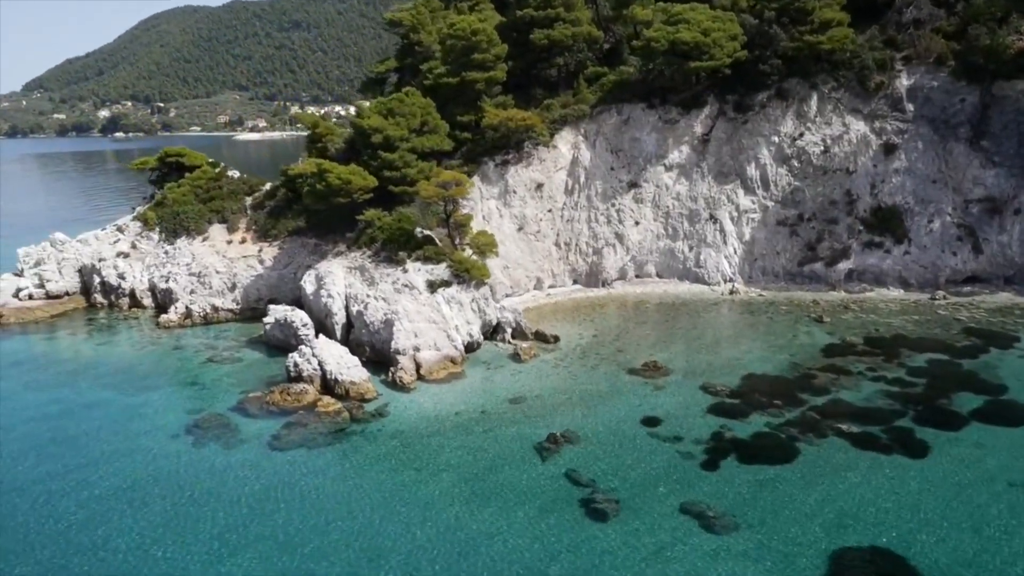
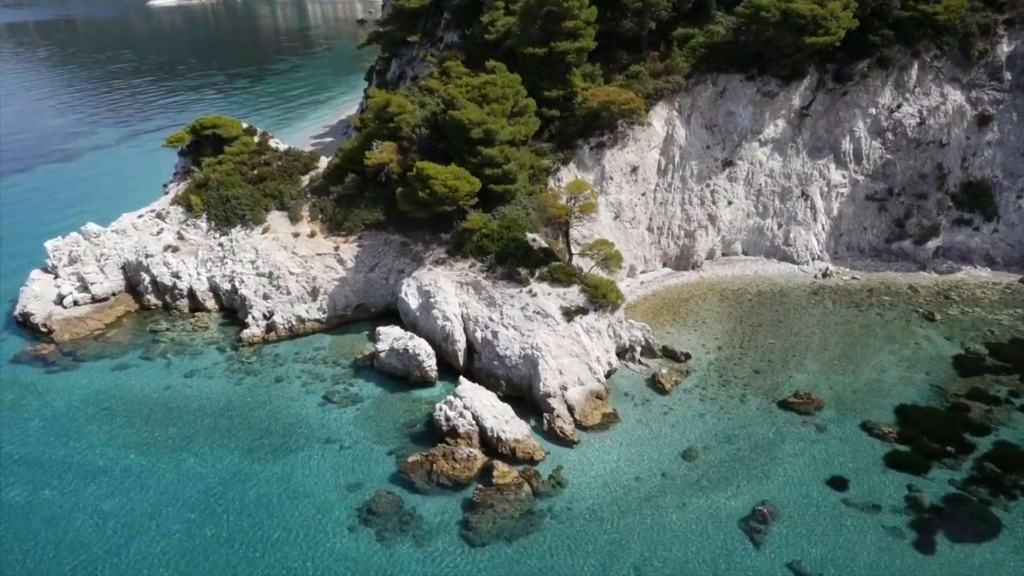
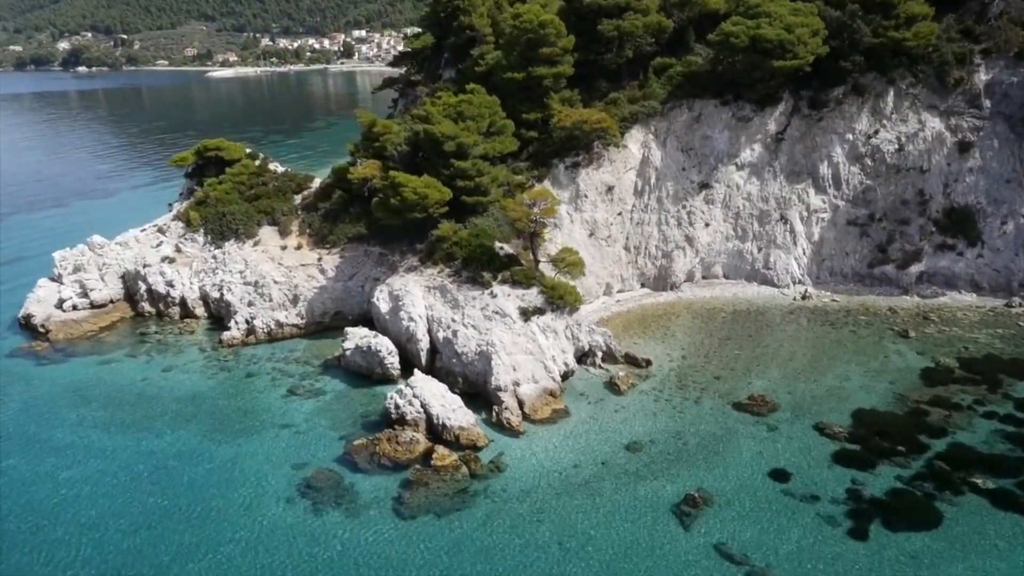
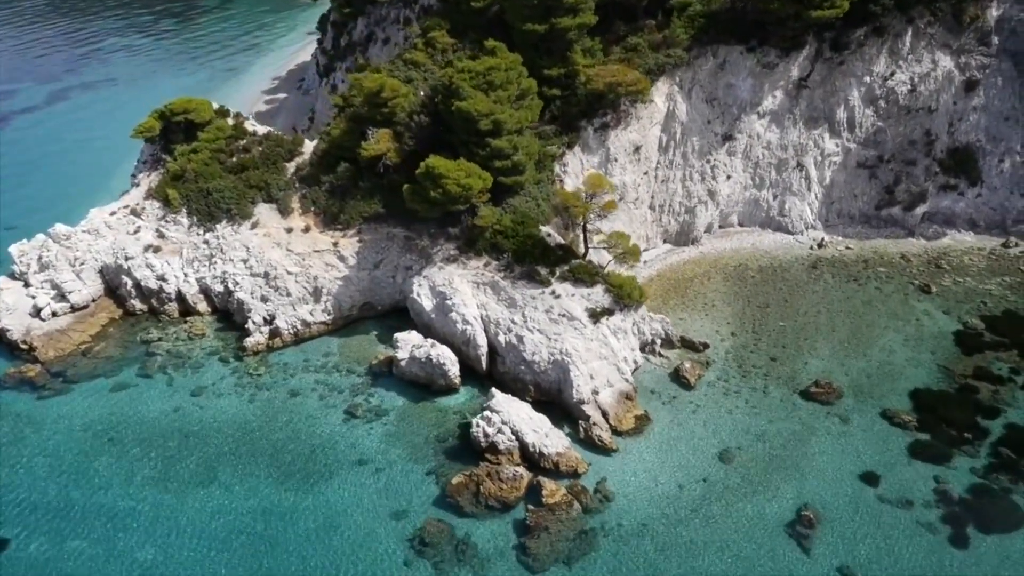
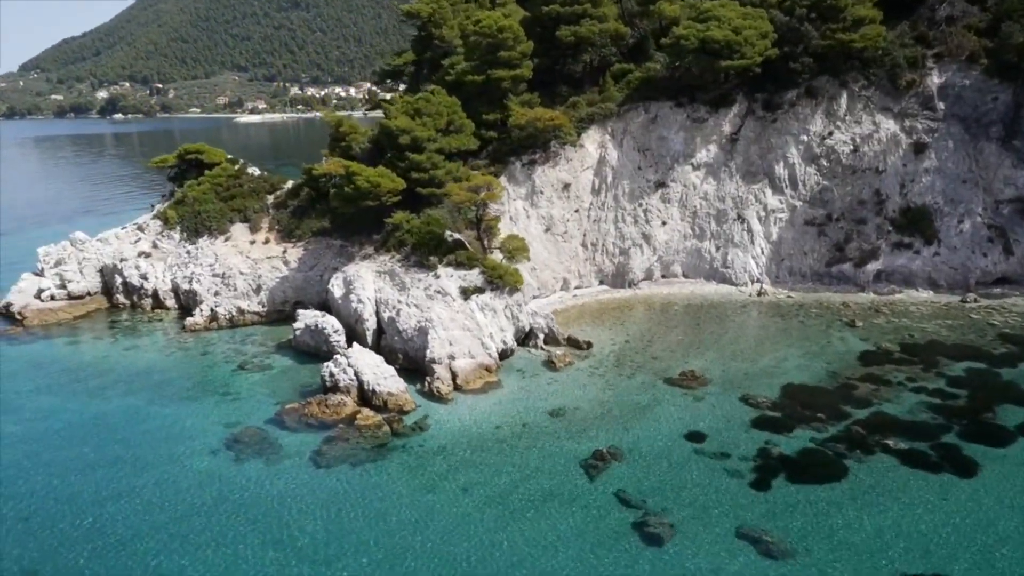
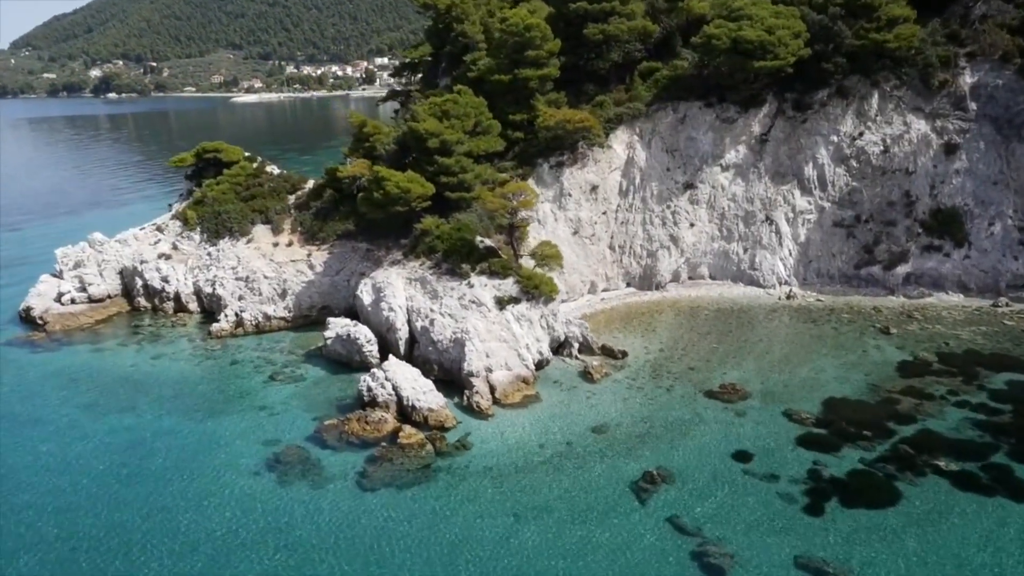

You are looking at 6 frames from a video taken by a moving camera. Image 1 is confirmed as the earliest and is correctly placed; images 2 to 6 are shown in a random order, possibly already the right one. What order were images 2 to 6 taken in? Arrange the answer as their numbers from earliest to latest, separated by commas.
5, 6, 3, 2, 4
